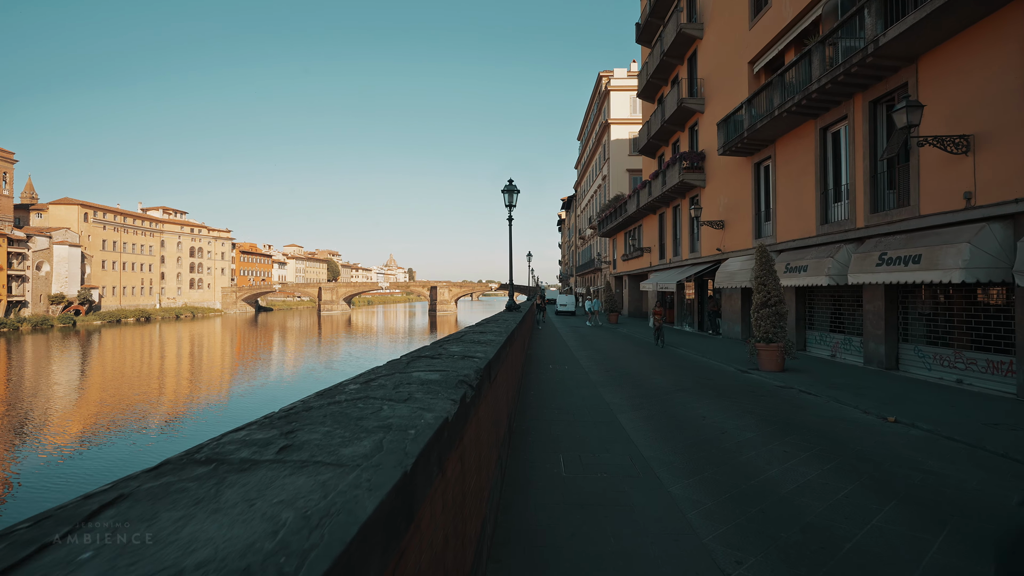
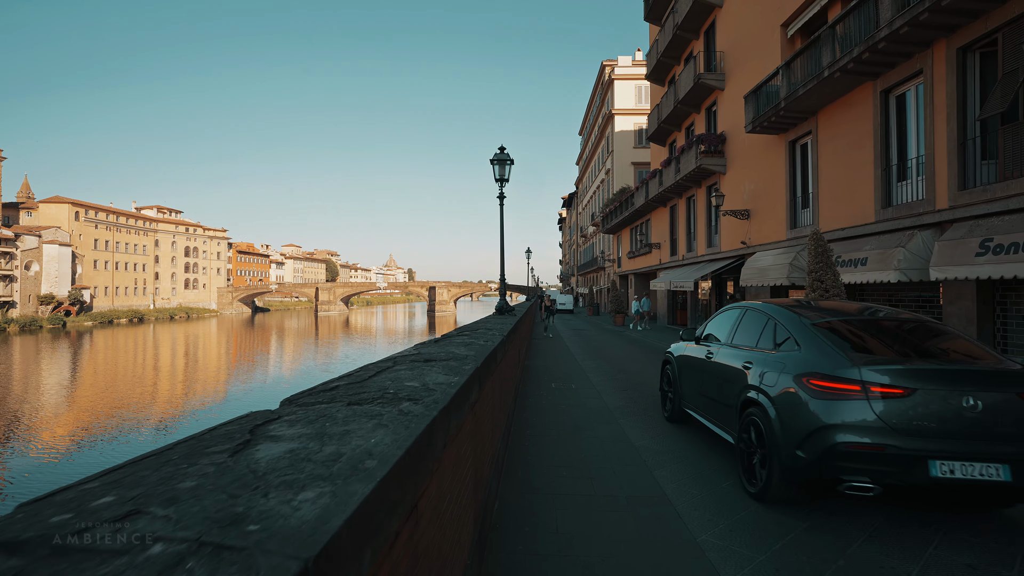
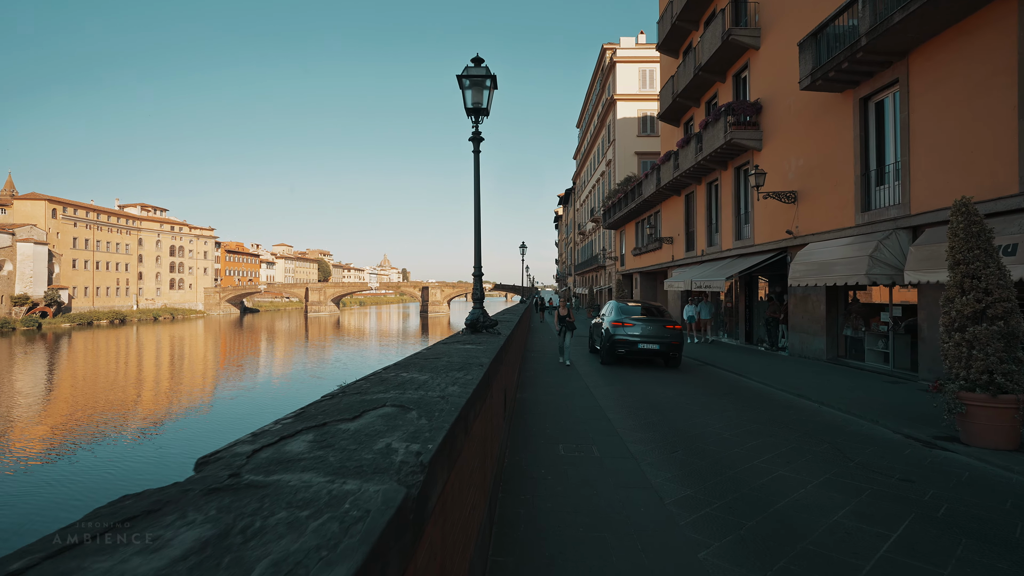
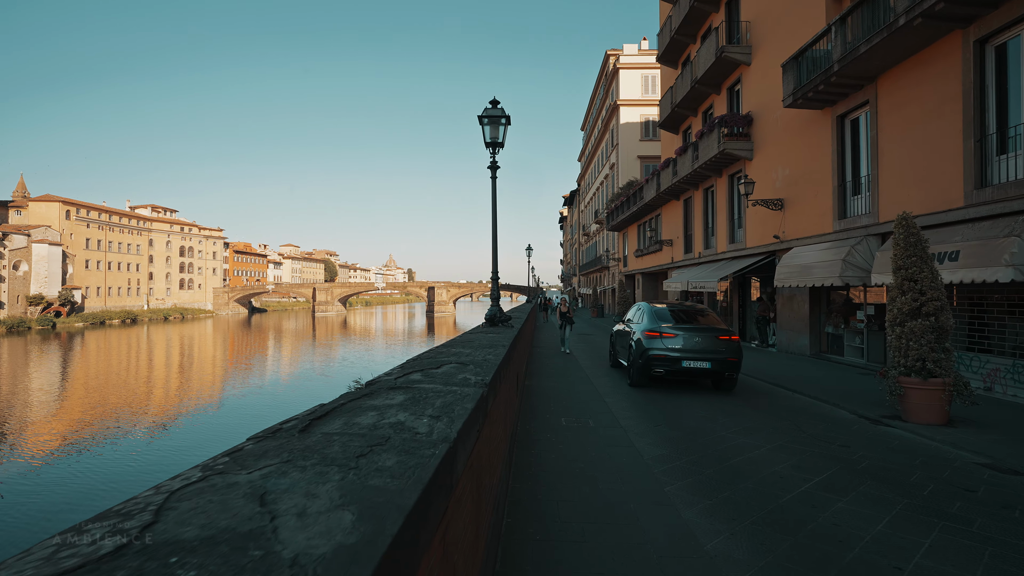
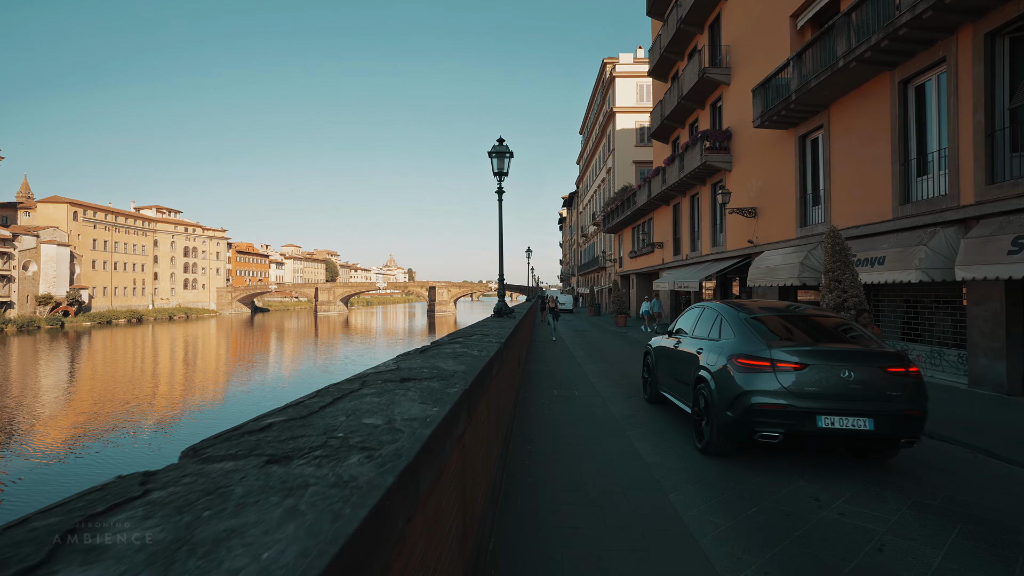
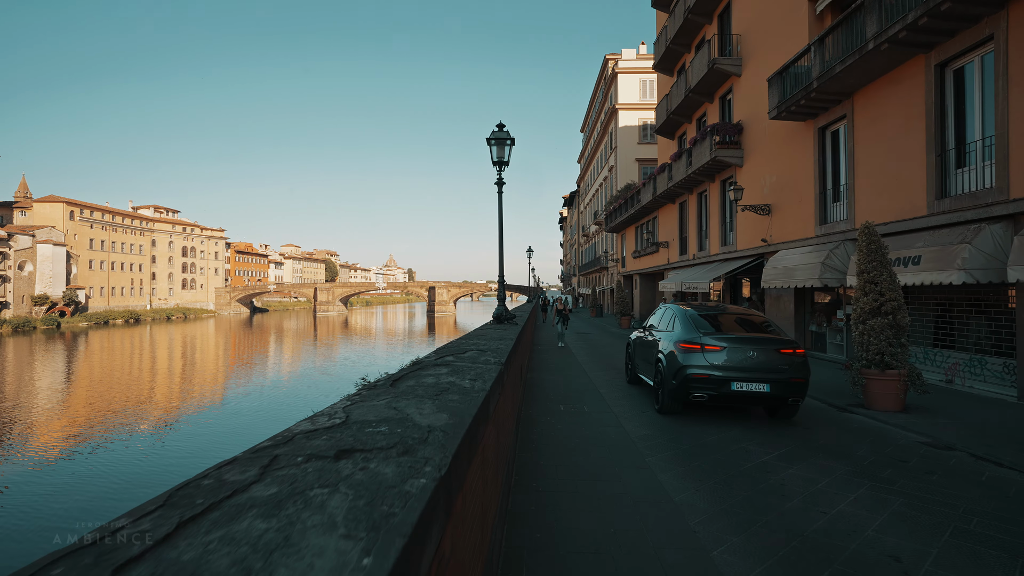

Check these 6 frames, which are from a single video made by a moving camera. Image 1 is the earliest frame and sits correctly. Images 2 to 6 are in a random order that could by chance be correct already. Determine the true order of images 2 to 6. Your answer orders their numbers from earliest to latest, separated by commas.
2, 5, 6, 4, 3
